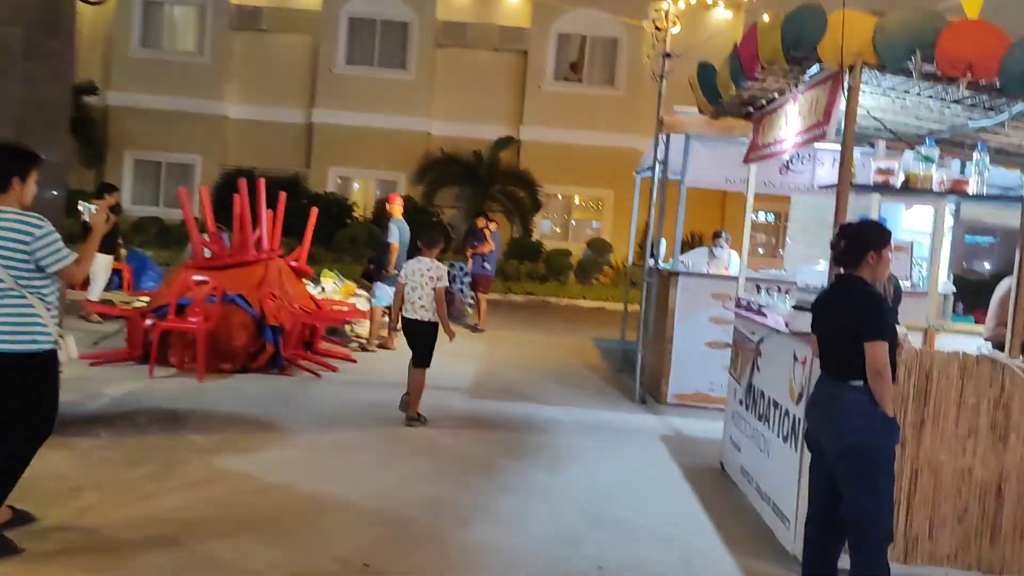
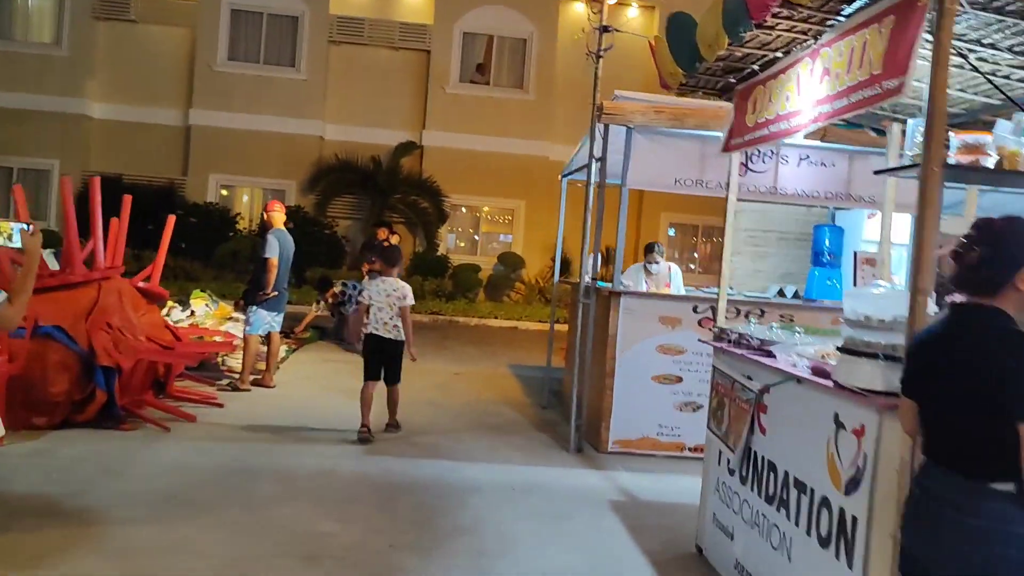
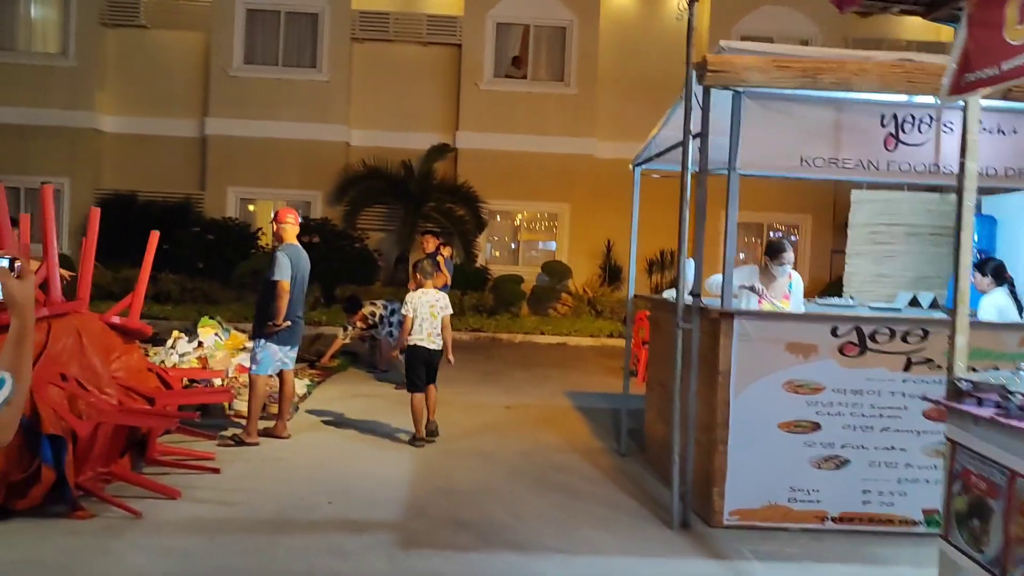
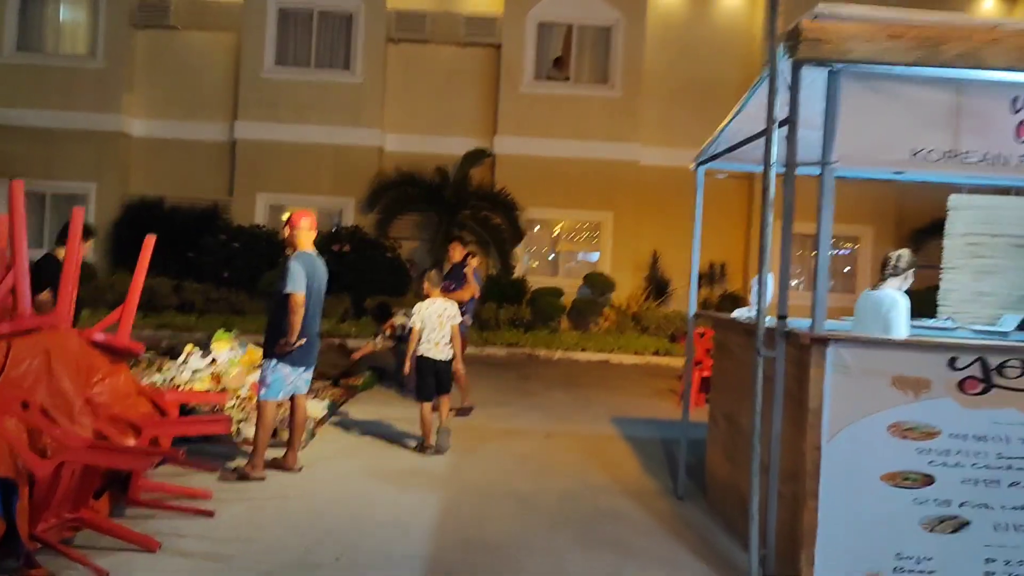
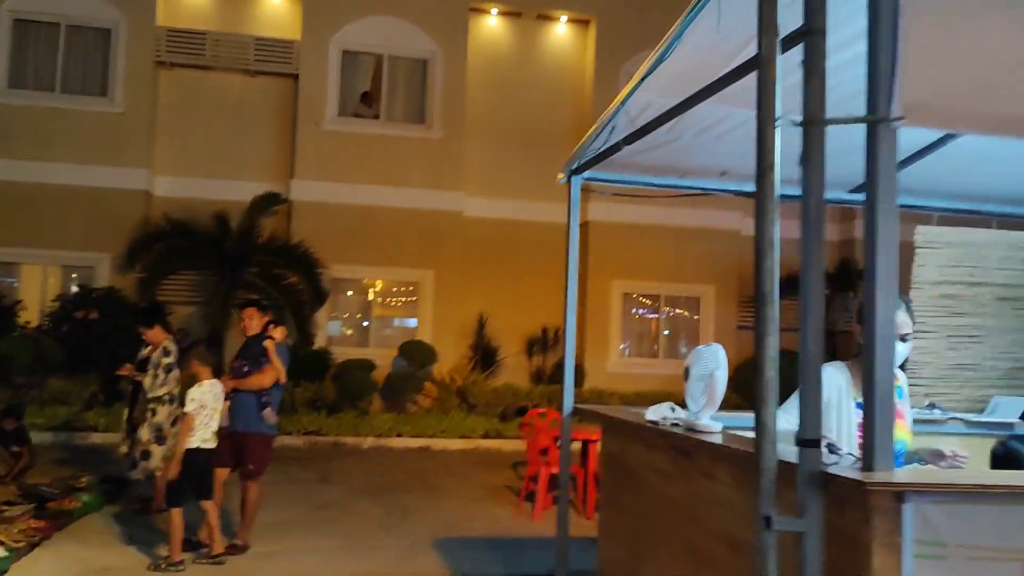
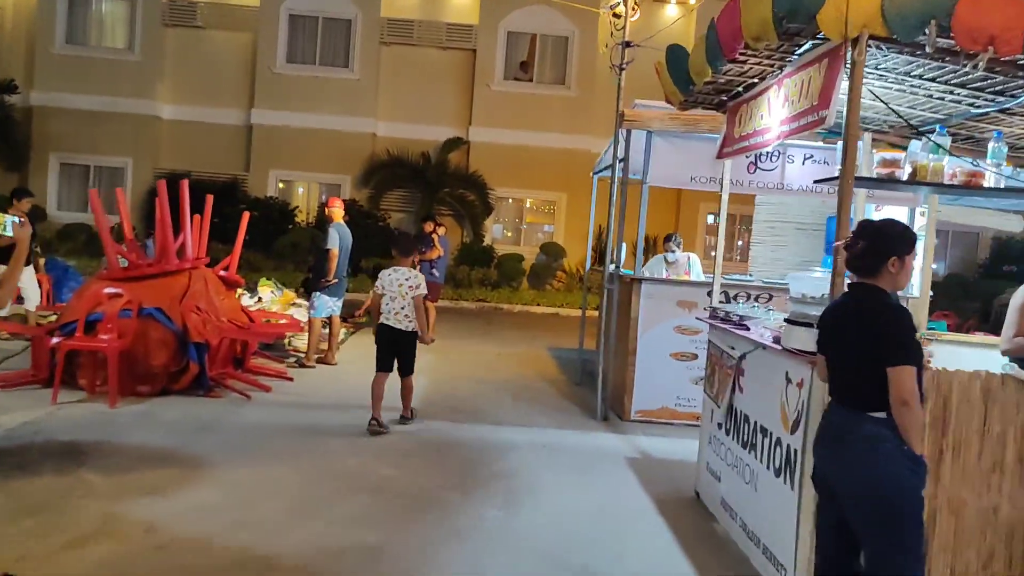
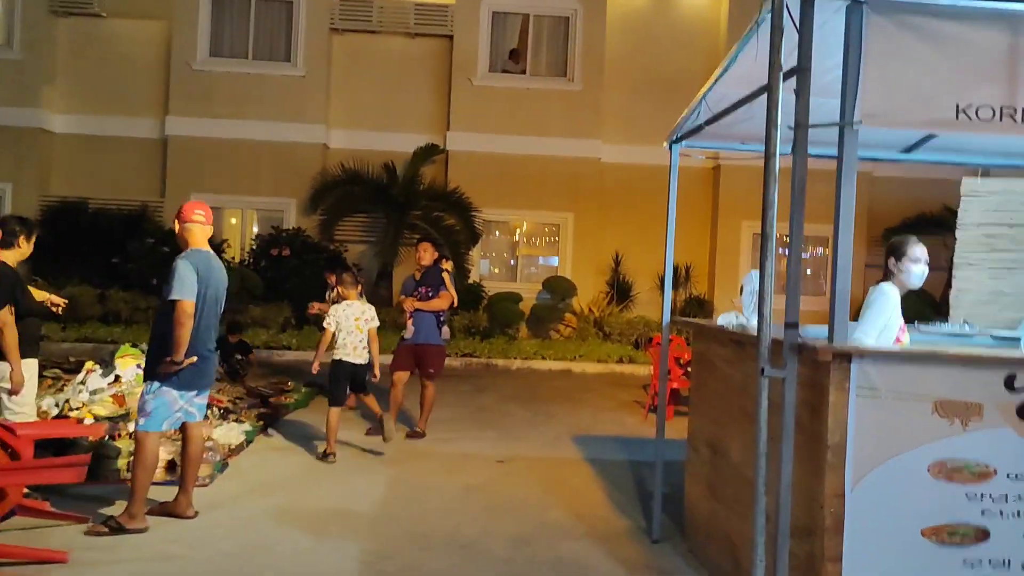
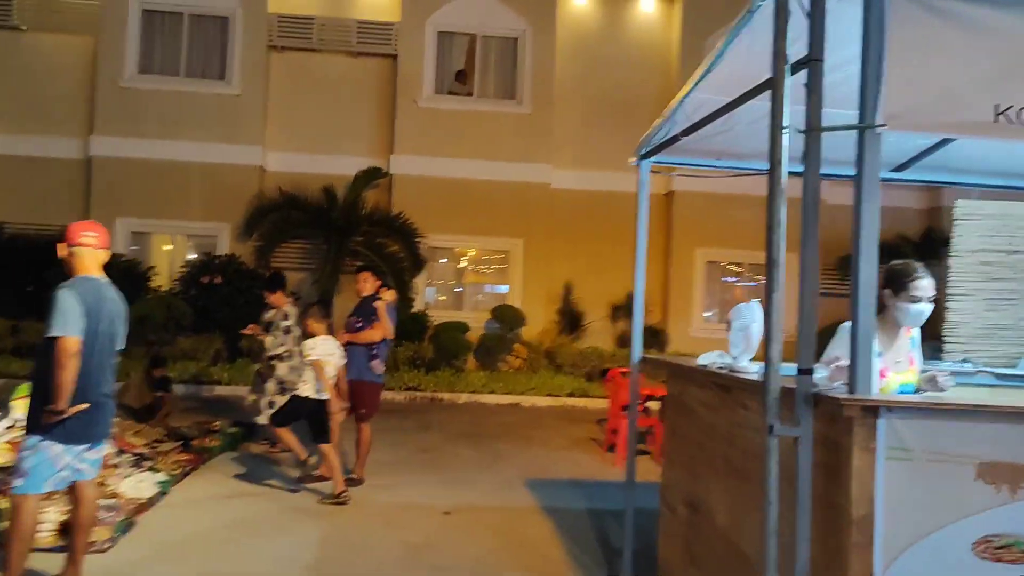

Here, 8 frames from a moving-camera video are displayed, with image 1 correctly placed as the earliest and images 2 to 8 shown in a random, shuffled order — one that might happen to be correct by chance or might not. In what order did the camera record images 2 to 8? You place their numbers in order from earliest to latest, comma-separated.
6, 2, 3, 4, 7, 8, 5
